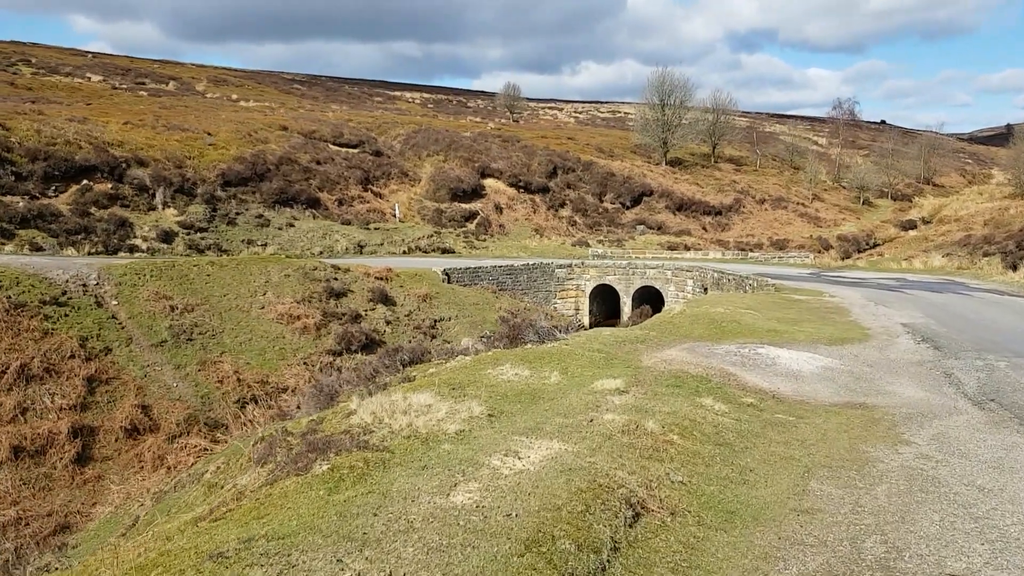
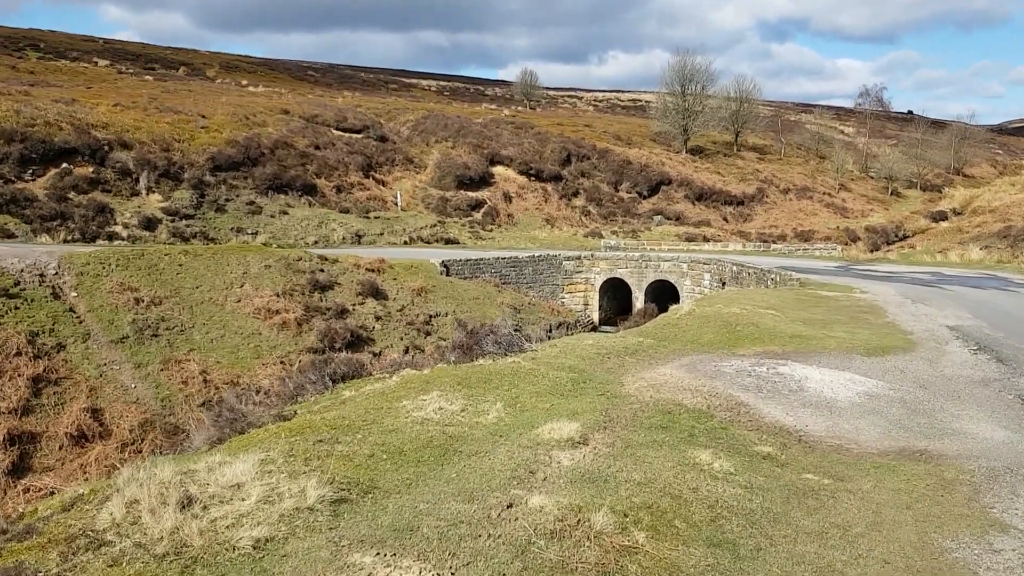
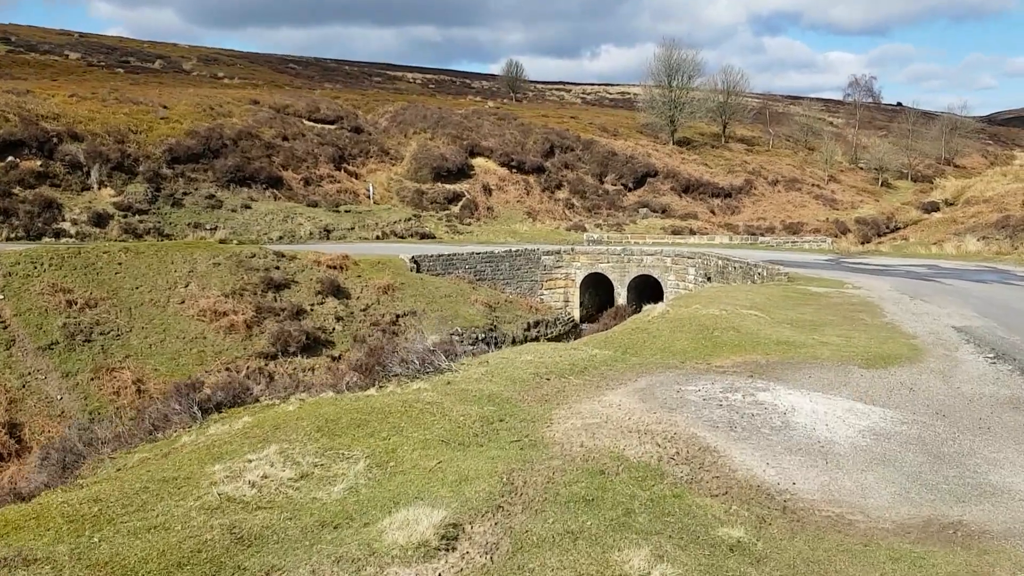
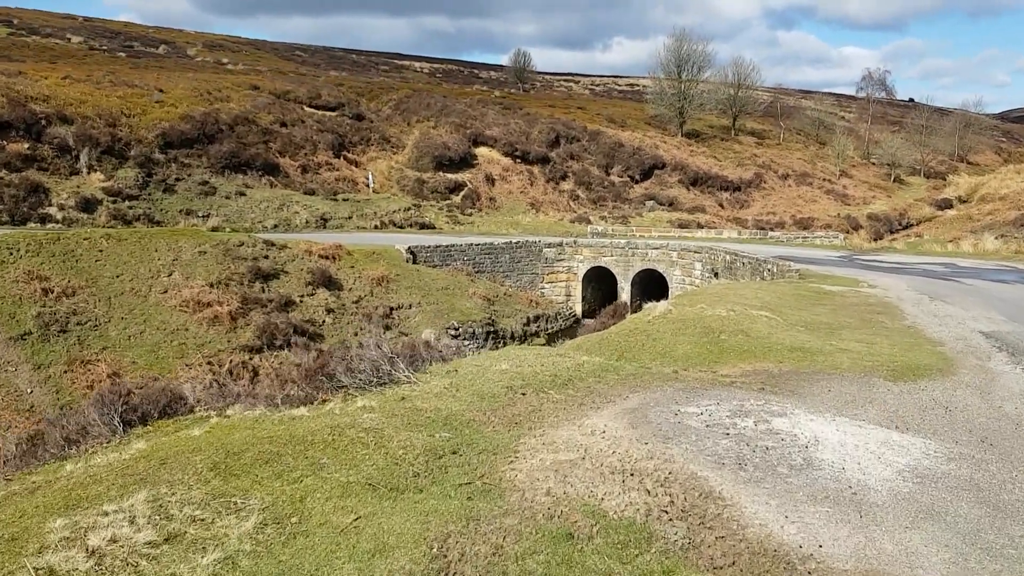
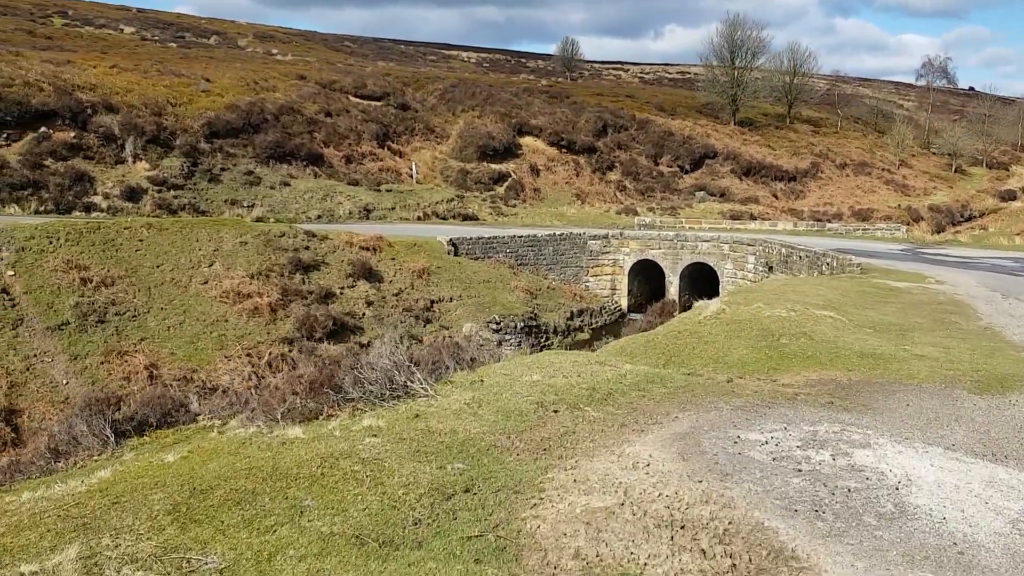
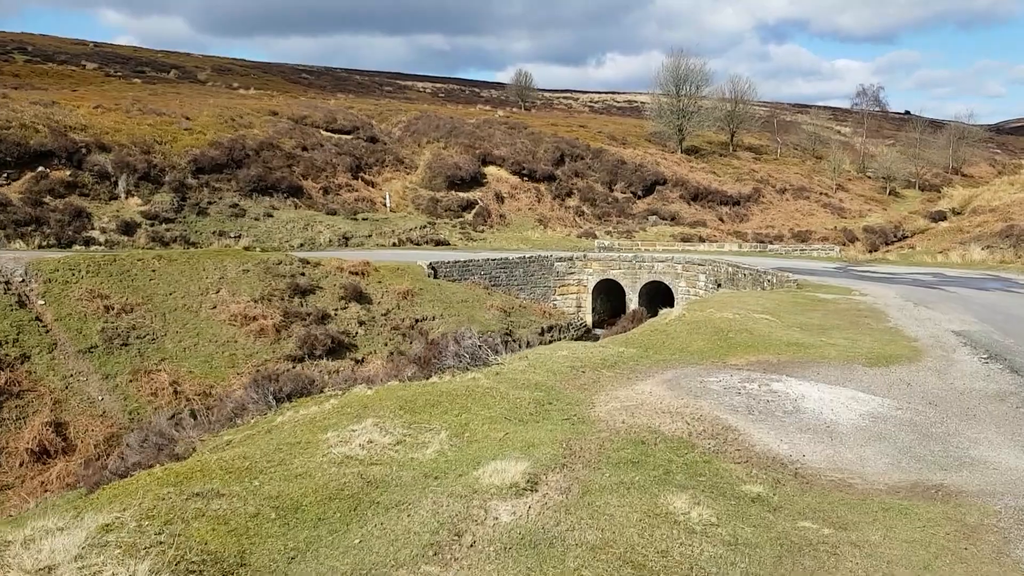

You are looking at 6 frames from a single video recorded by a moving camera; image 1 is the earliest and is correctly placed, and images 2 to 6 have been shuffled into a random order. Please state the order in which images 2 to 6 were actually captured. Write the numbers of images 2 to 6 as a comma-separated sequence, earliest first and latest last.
2, 6, 3, 4, 5
